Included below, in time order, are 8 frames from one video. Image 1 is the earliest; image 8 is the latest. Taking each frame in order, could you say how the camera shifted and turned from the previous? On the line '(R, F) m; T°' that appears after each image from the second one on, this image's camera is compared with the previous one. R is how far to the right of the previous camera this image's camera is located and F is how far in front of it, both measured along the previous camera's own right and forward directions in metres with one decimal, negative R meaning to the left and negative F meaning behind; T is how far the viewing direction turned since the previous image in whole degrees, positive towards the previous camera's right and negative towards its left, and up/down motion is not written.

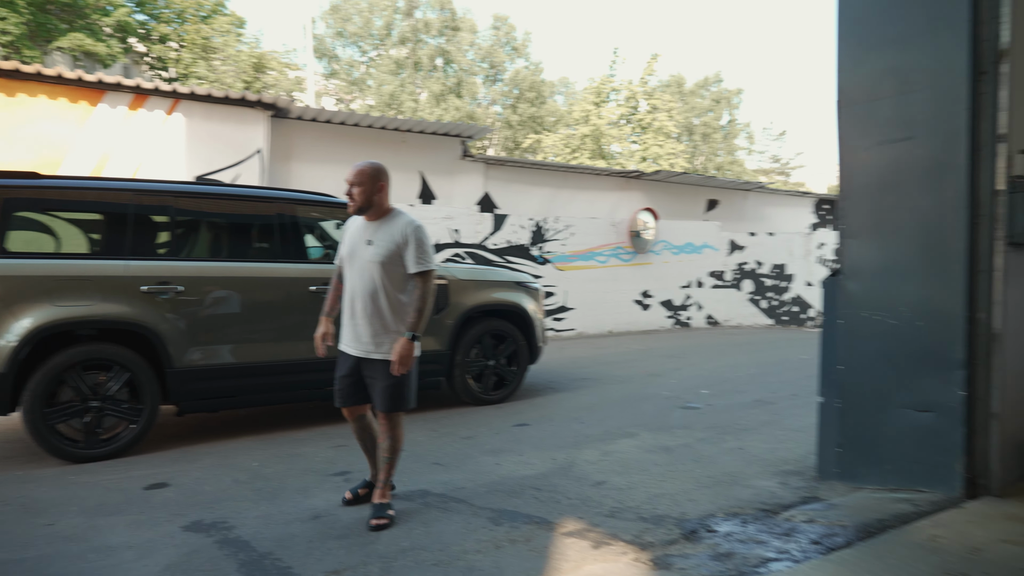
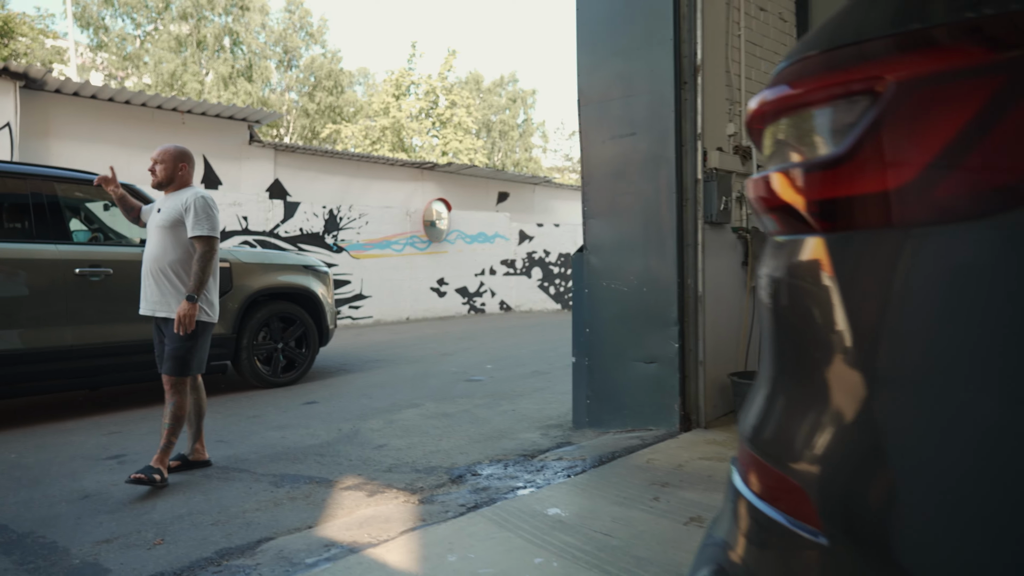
(+0.1, -0.4) m; +15°
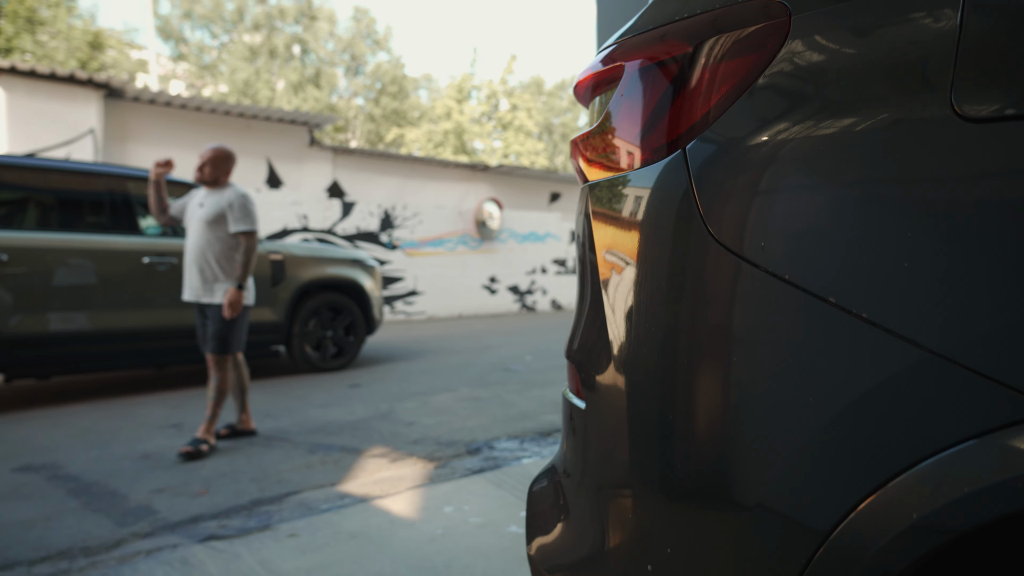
(+0.3, -0.3) m; -5°
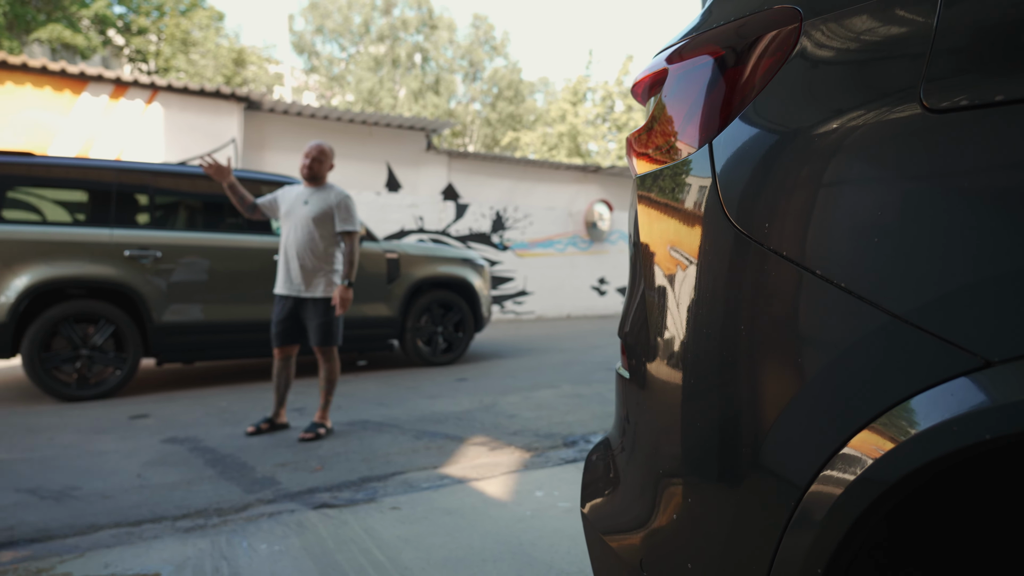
(+0.1, -0.1) m; -9°
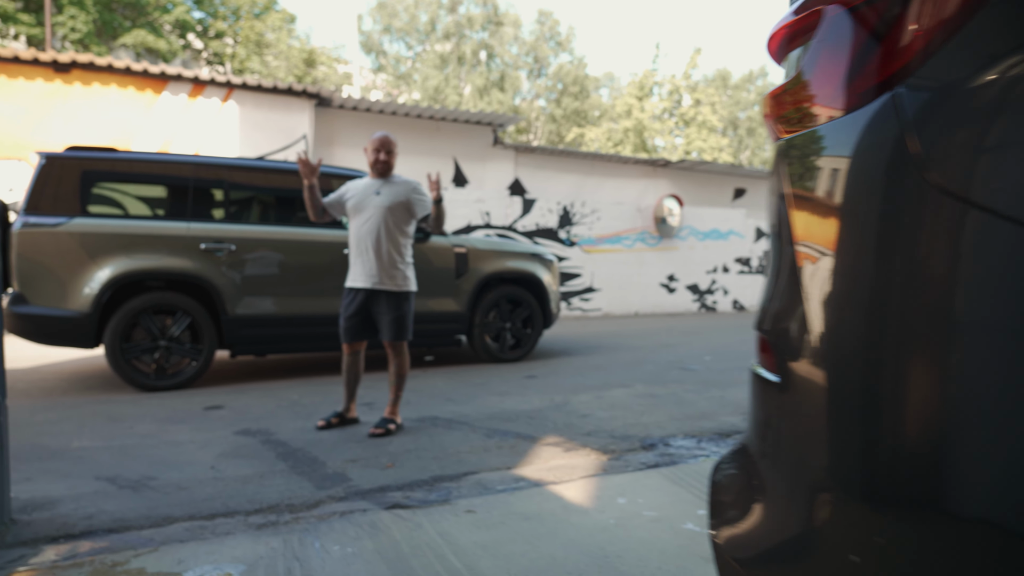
(-0.1, +0.2) m; -5°
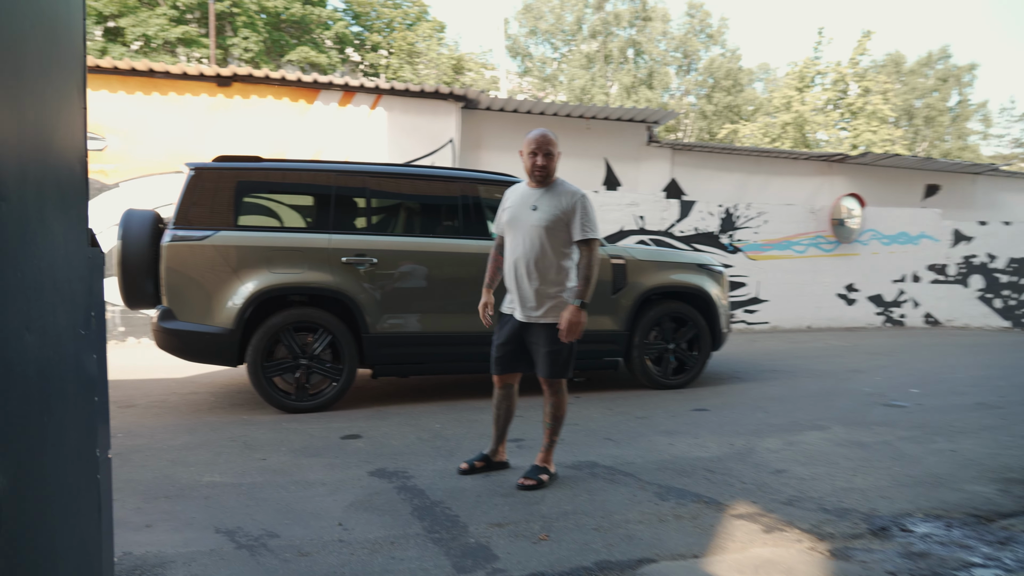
(-0.2, +0.7) m; -11°
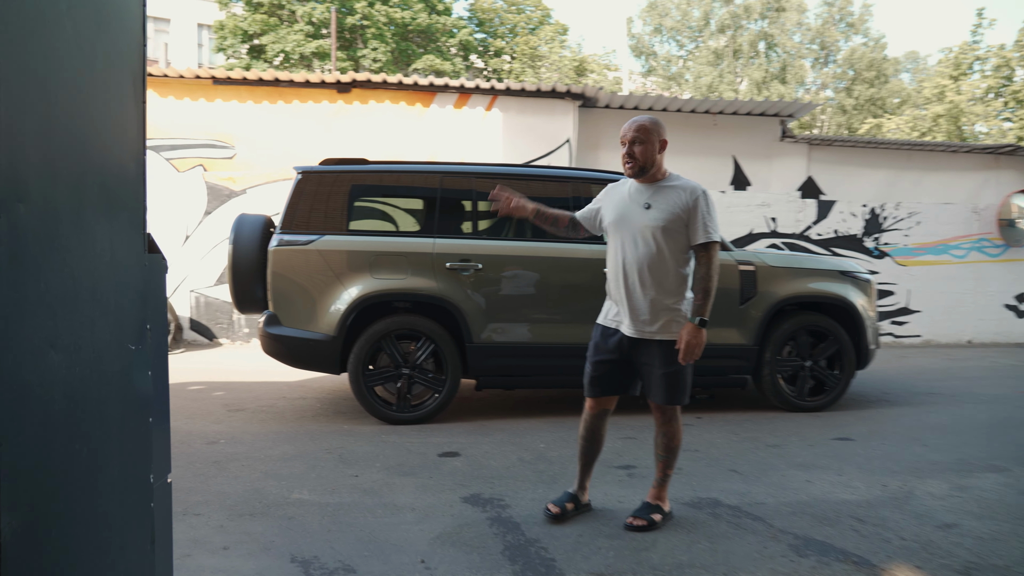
(+0.1, +0.4) m; -10°
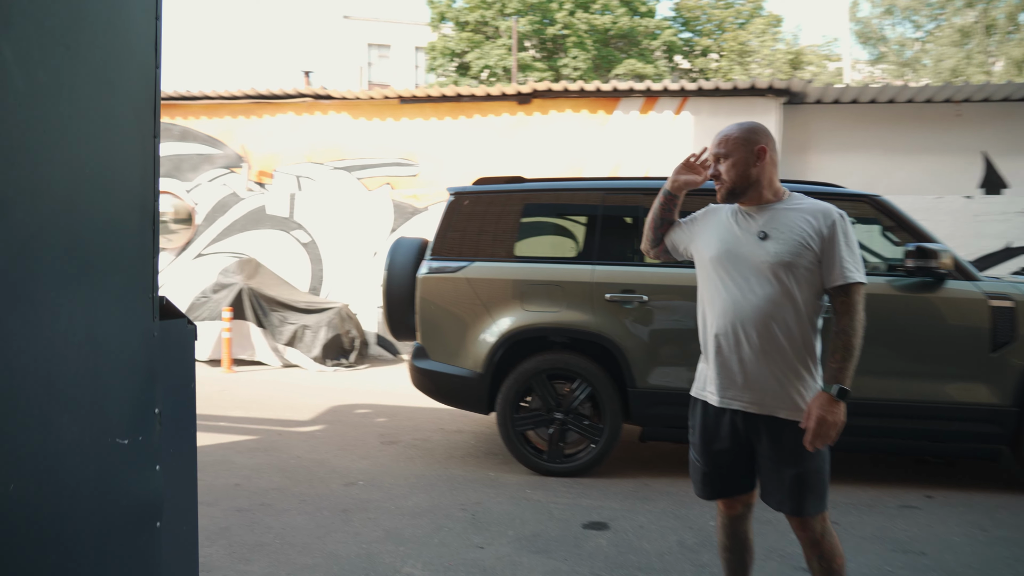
(+0.2, +0.7) m; -16°
